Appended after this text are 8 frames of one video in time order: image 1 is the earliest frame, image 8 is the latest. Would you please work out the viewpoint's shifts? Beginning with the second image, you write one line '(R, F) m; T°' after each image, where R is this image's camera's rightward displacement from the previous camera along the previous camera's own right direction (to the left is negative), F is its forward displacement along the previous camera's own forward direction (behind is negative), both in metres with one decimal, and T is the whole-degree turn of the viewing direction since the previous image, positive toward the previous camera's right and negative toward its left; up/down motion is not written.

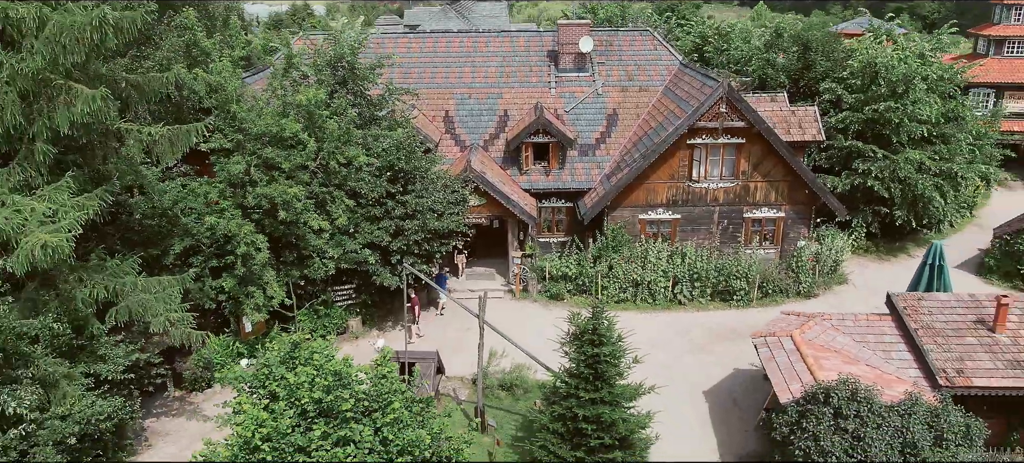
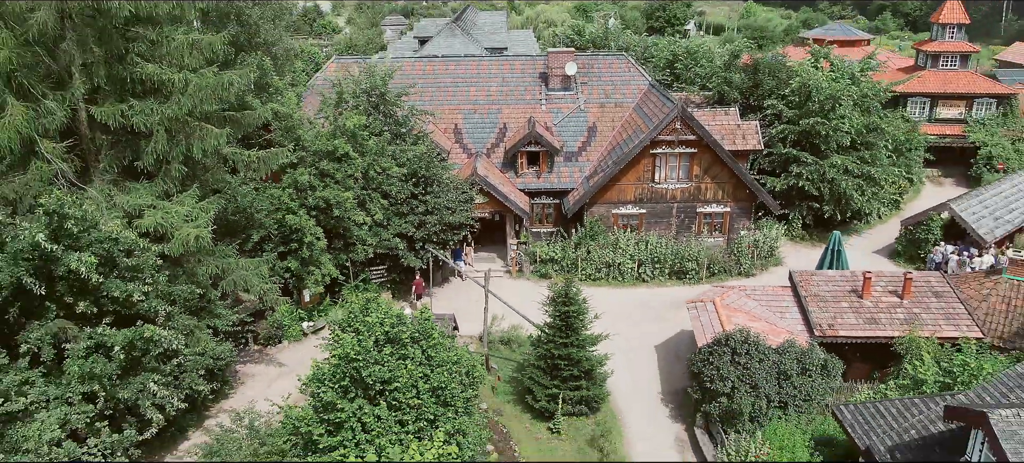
(0.0, -2.8) m; 0°
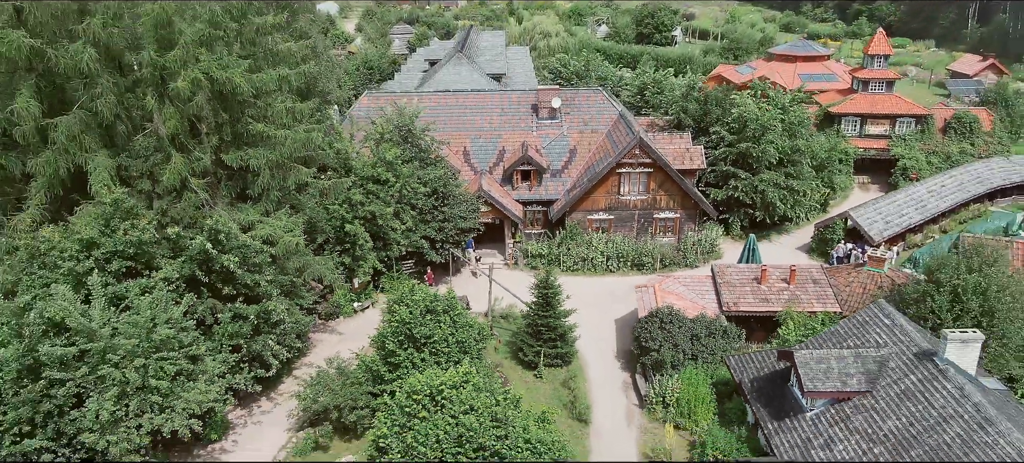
(+0.1, -4.2) m; 0°
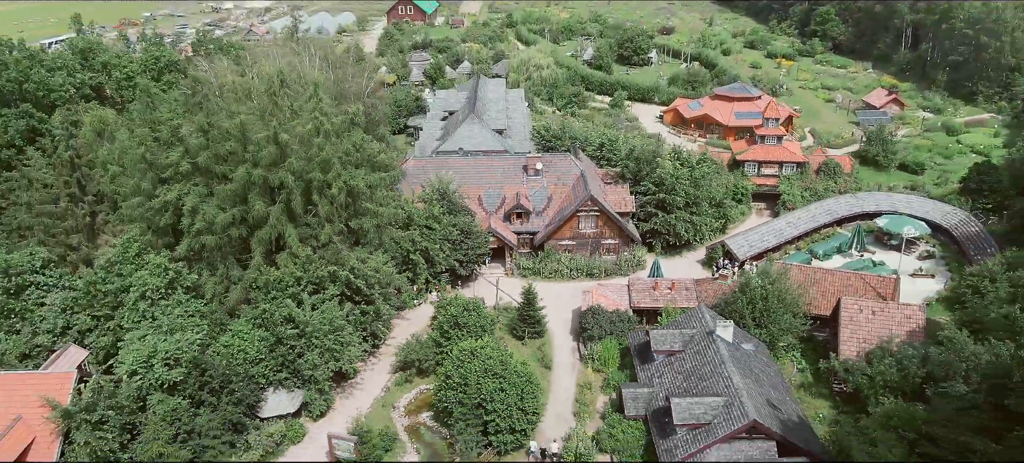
(+0.1, -10.5) m; 0°
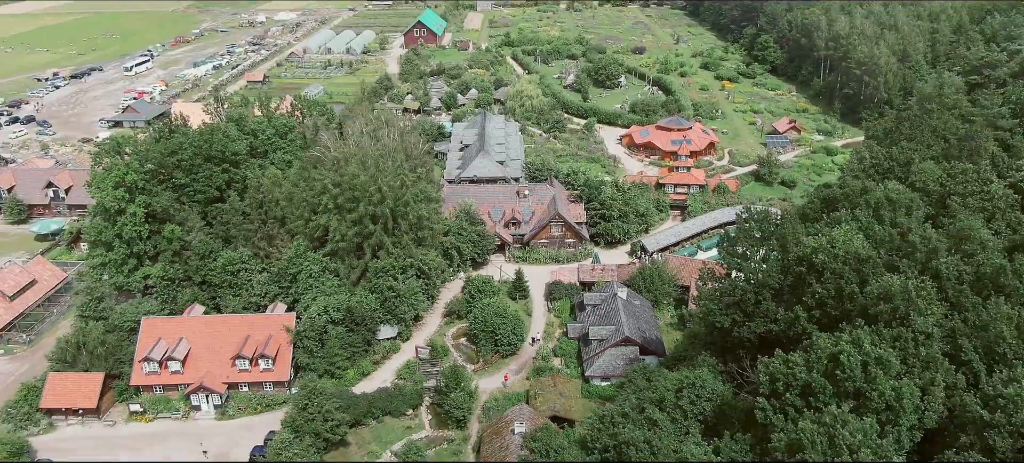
(0.0, -17.8) m; 0°
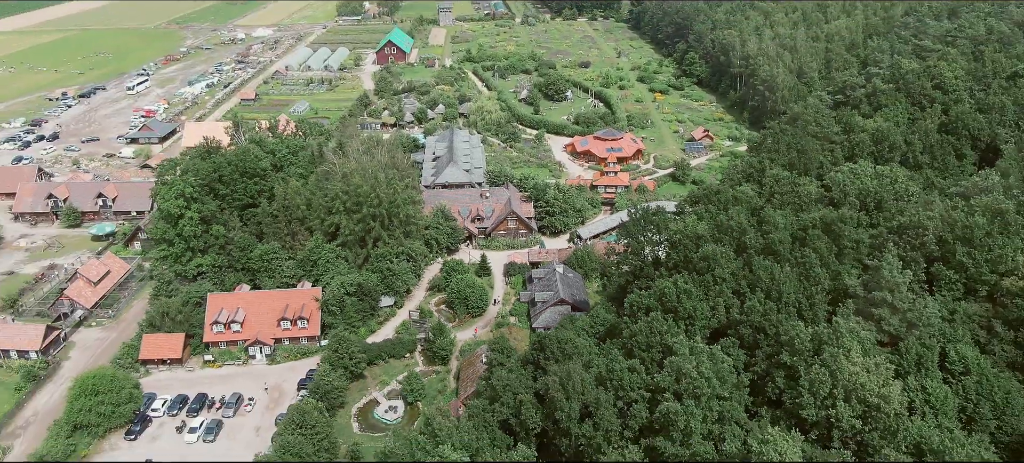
(-0.2, -13.6) m; +3°
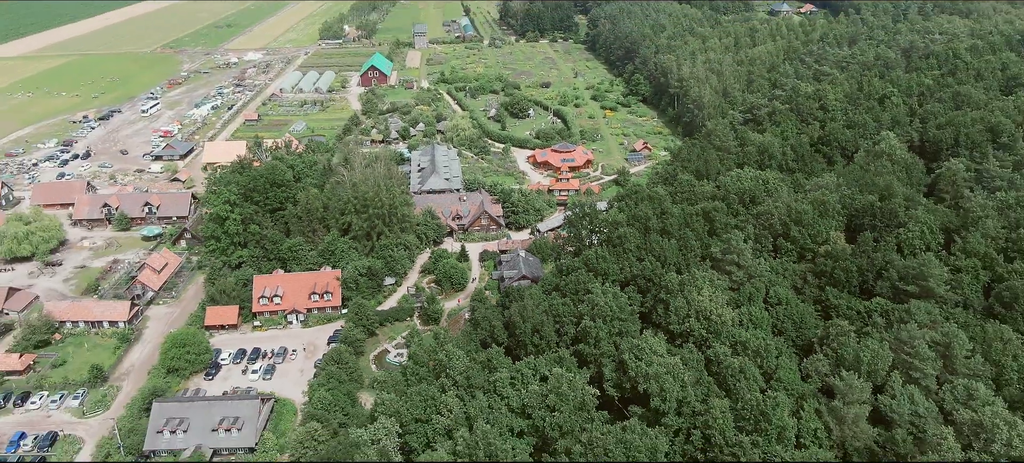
(-0.2, -15.6) m; +2°
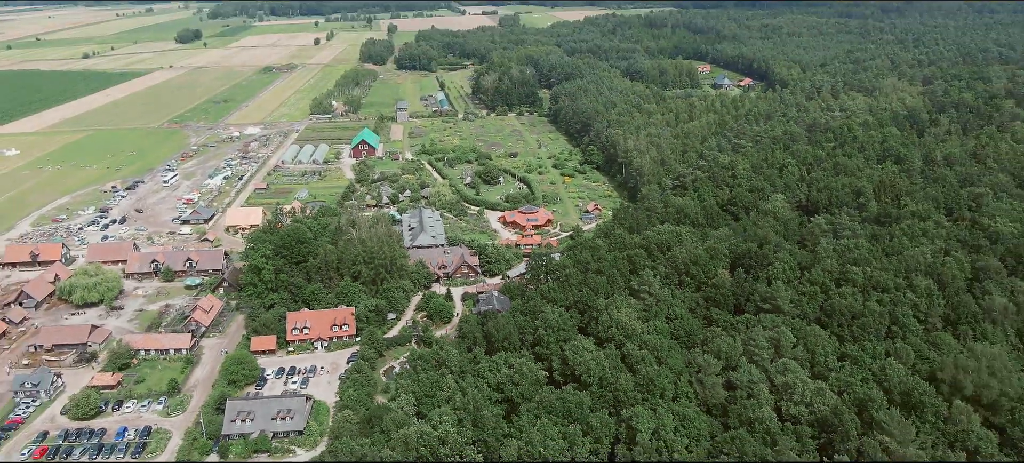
(-0.3, -19.1) m; +2°
